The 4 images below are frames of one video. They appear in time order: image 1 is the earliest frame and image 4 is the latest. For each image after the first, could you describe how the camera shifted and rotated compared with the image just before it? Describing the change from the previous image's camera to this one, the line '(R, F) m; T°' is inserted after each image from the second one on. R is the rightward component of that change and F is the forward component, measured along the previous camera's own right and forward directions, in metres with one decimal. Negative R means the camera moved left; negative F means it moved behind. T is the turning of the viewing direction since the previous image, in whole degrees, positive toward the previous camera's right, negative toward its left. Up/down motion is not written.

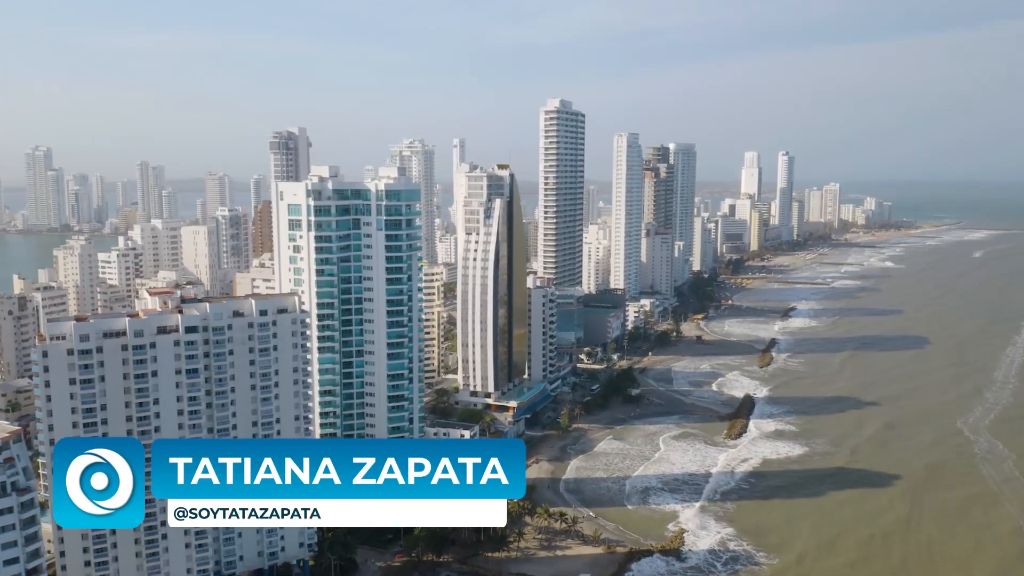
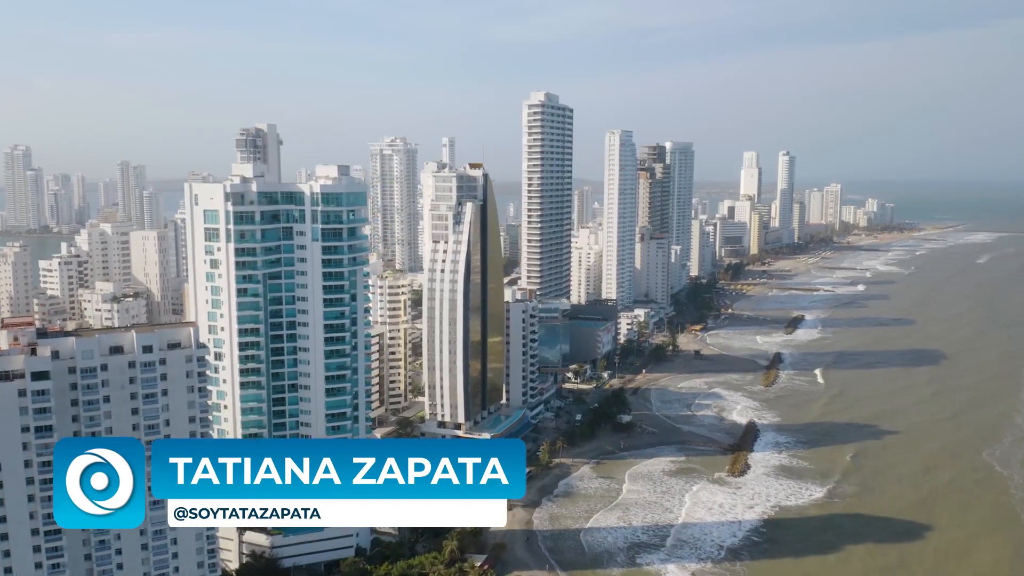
(+1.0, +4.6) m; 0°
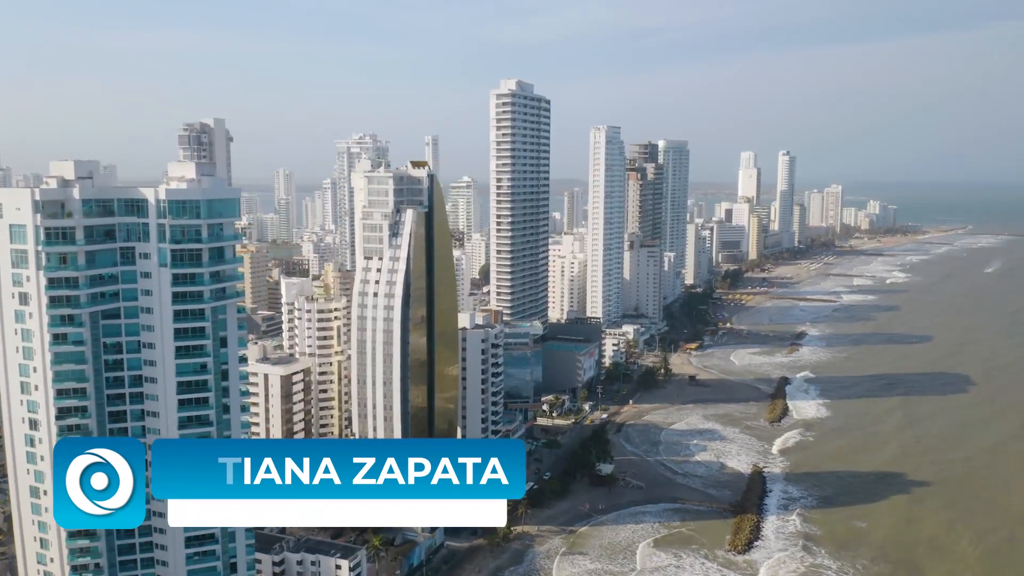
(+1.5, +6.4) m; 0°
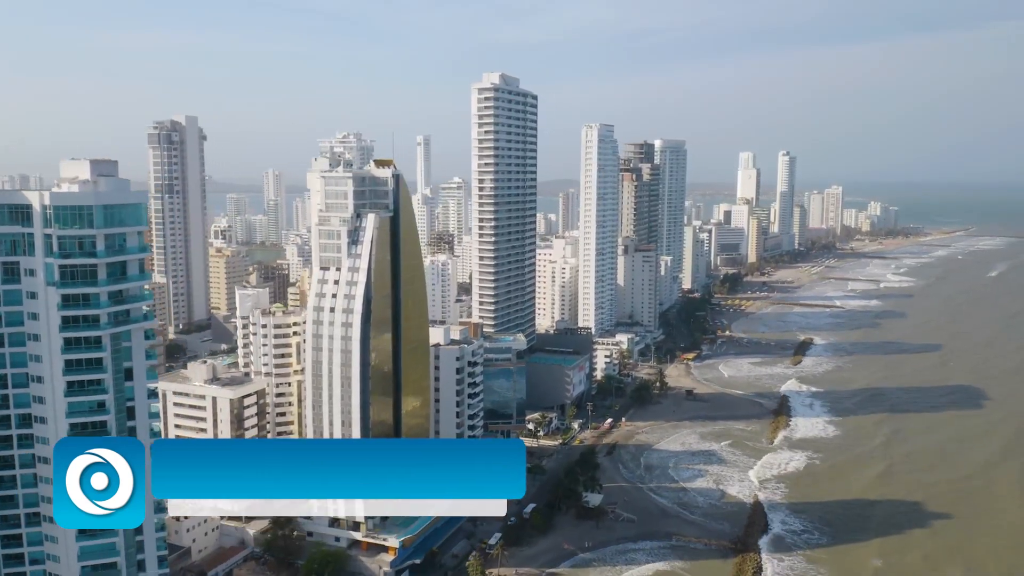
(+0.7, +2.9) m; 0°
